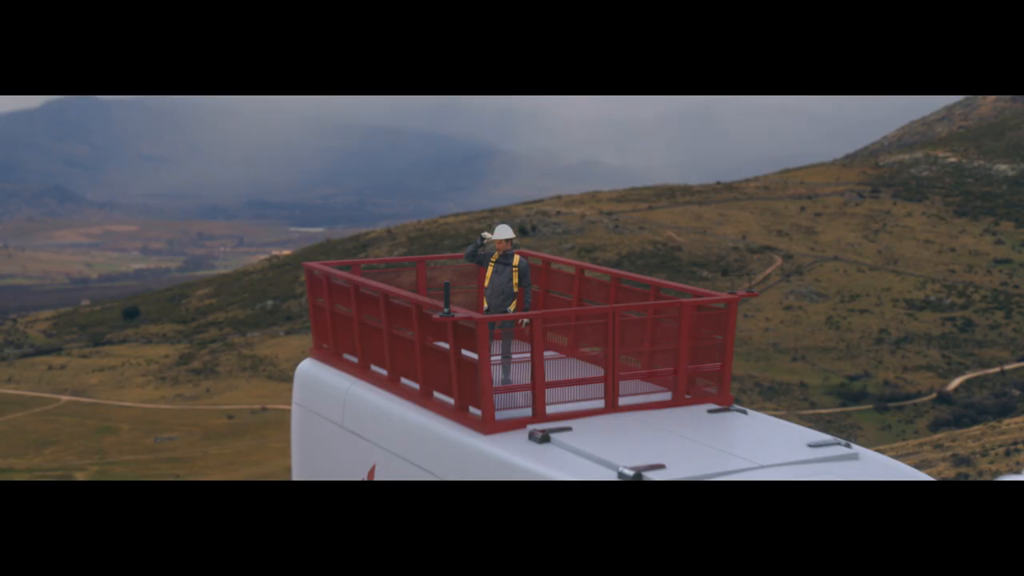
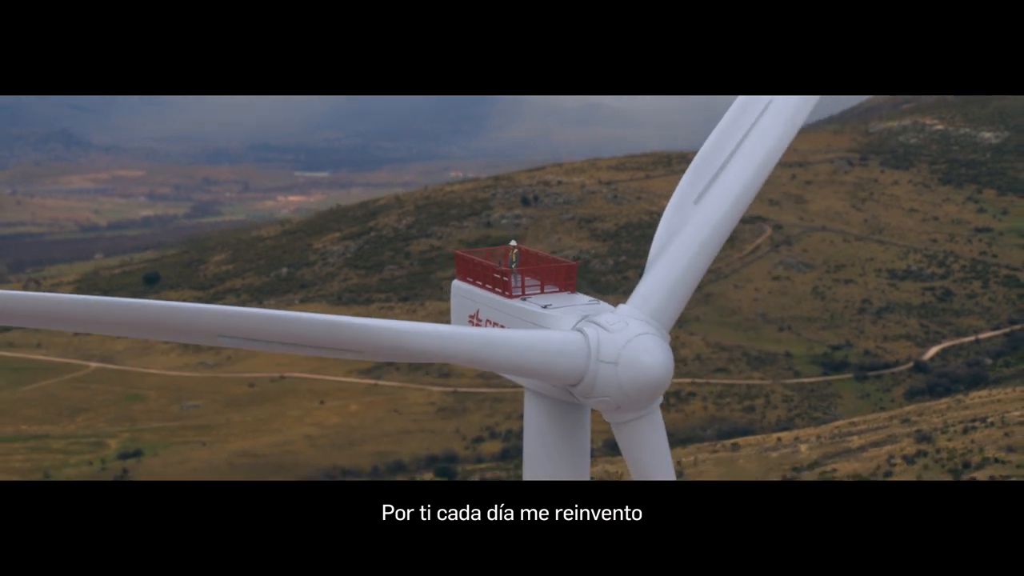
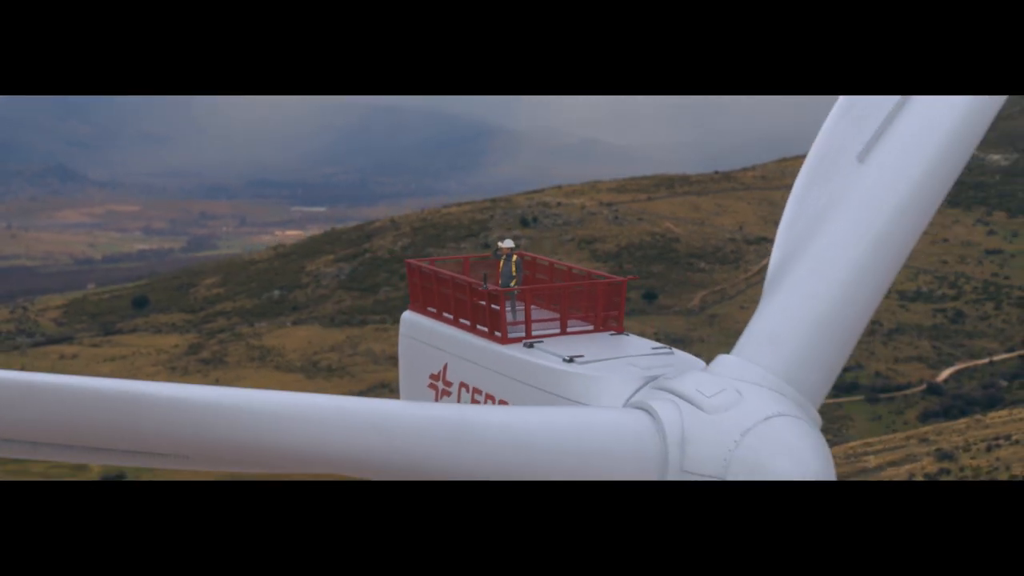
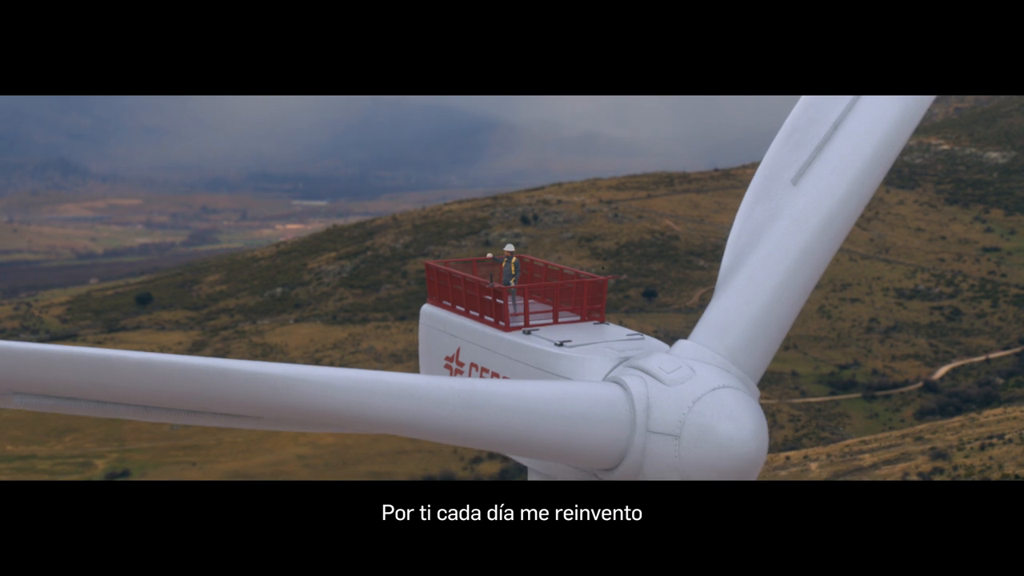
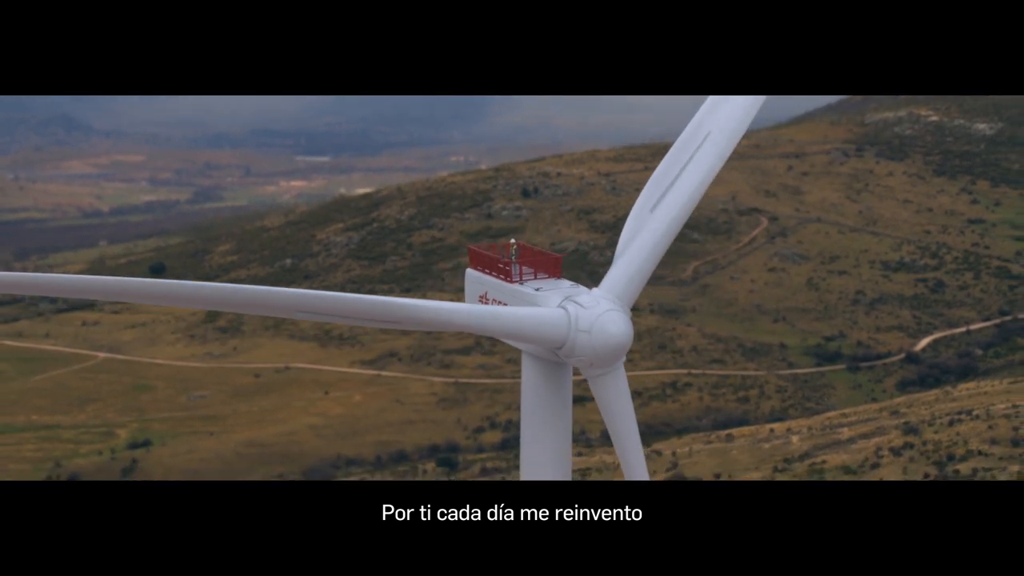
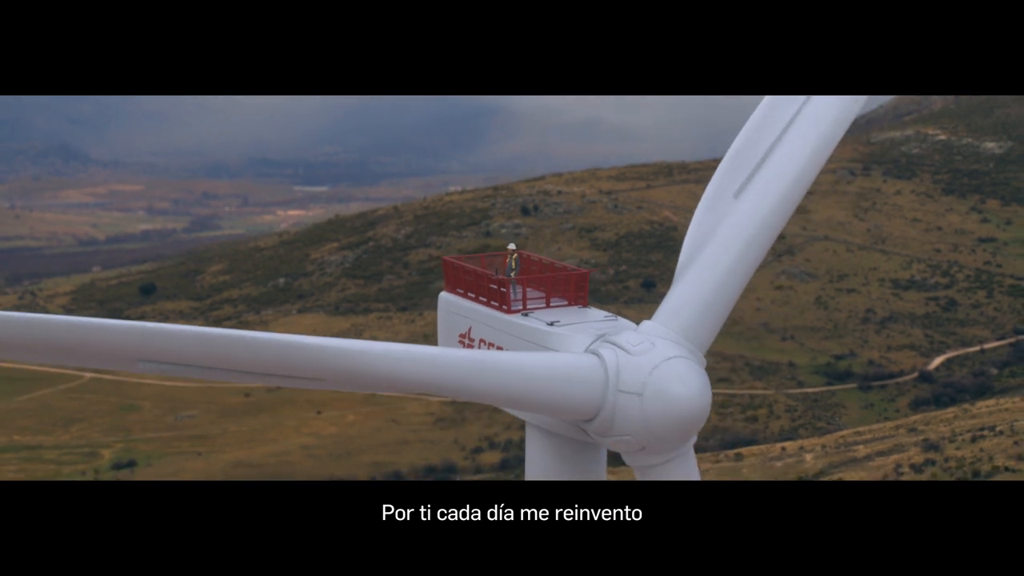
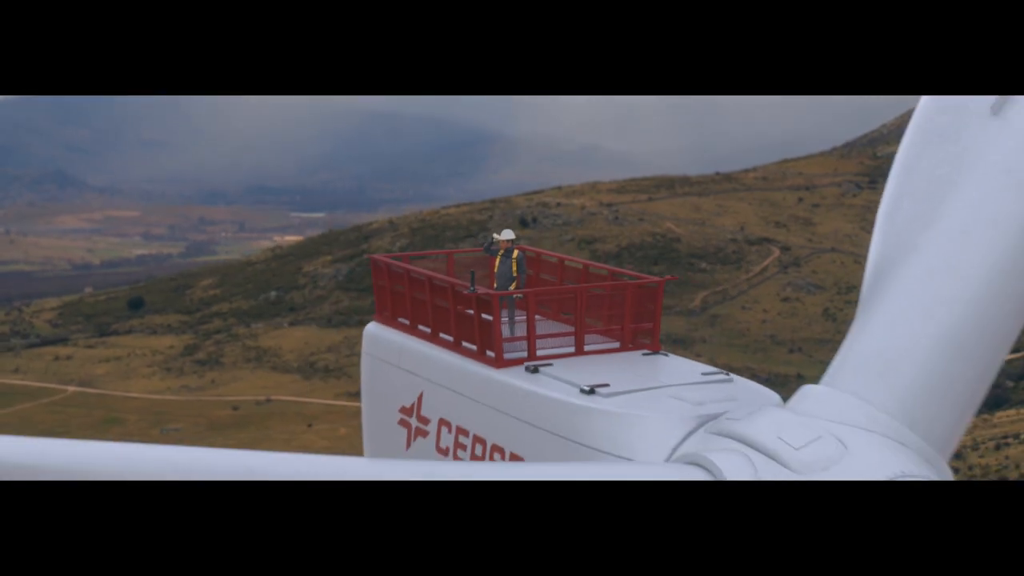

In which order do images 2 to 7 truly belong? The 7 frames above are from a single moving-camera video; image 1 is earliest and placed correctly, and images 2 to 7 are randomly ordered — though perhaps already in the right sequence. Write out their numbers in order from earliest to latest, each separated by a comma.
7, 3, 4, 6, 2, 5
